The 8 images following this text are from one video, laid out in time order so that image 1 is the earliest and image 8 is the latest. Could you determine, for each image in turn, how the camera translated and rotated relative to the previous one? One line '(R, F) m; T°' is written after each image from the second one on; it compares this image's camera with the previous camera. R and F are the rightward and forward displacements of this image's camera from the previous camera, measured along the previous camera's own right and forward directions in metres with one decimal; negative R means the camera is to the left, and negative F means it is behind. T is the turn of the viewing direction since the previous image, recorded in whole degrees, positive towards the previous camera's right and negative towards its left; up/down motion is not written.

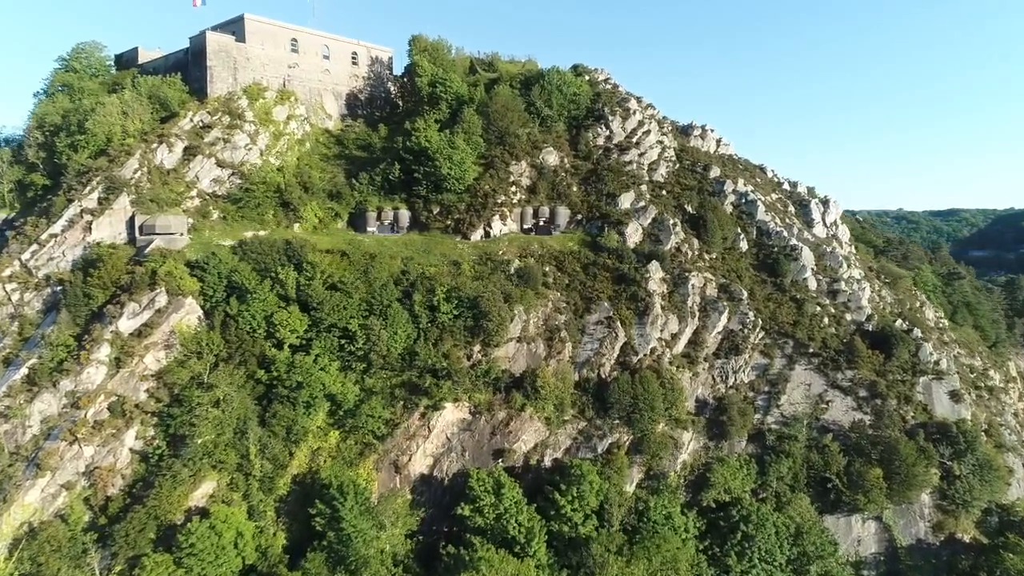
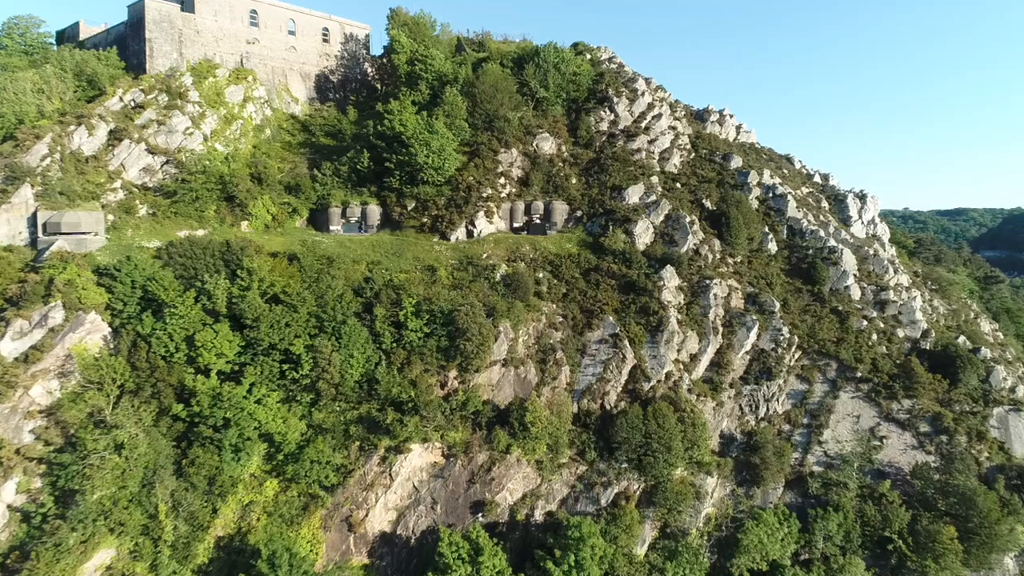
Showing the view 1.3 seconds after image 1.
(+1.1, +8.3) m; 0°
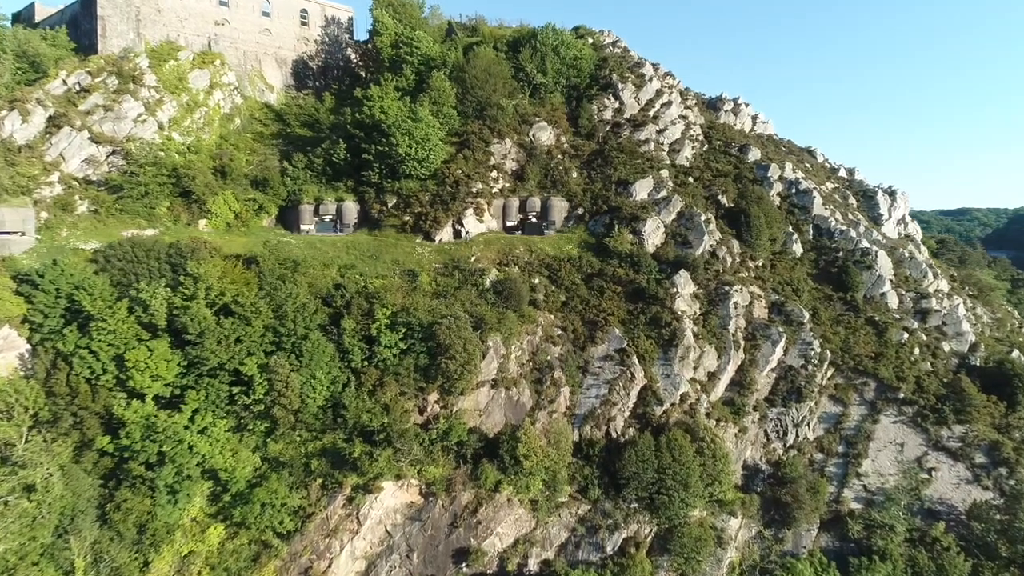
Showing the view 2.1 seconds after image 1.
(+0.6, +5.1) m; 0°
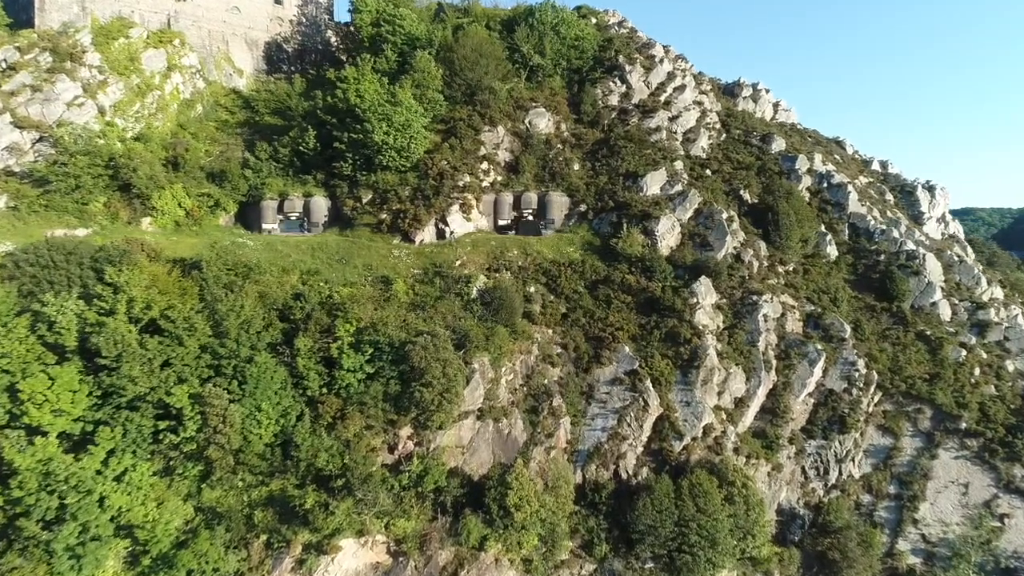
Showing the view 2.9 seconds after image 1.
(+0.5, +5.4) m; 0°
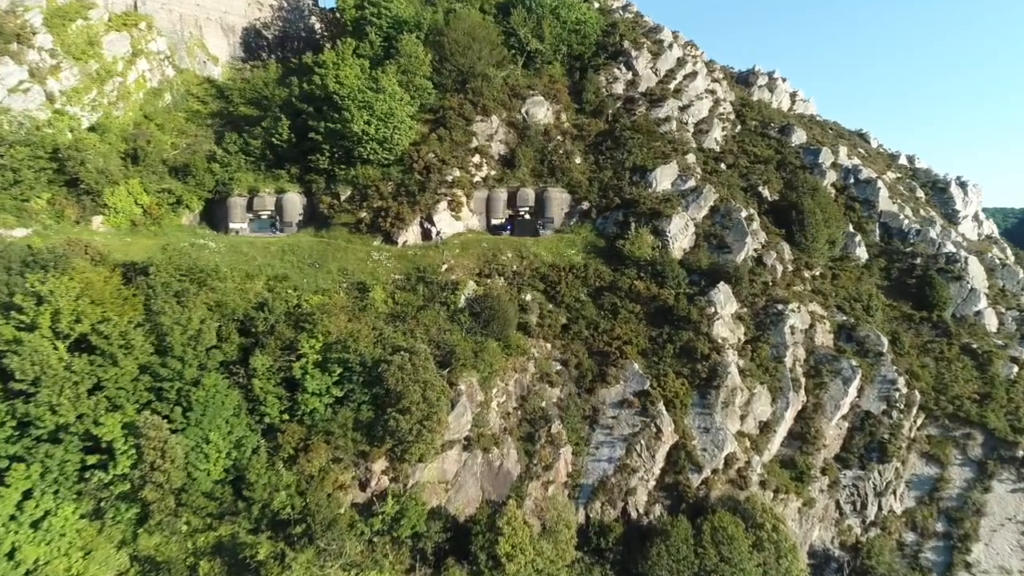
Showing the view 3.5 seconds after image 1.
(+0.3, +3.7) m; 0°
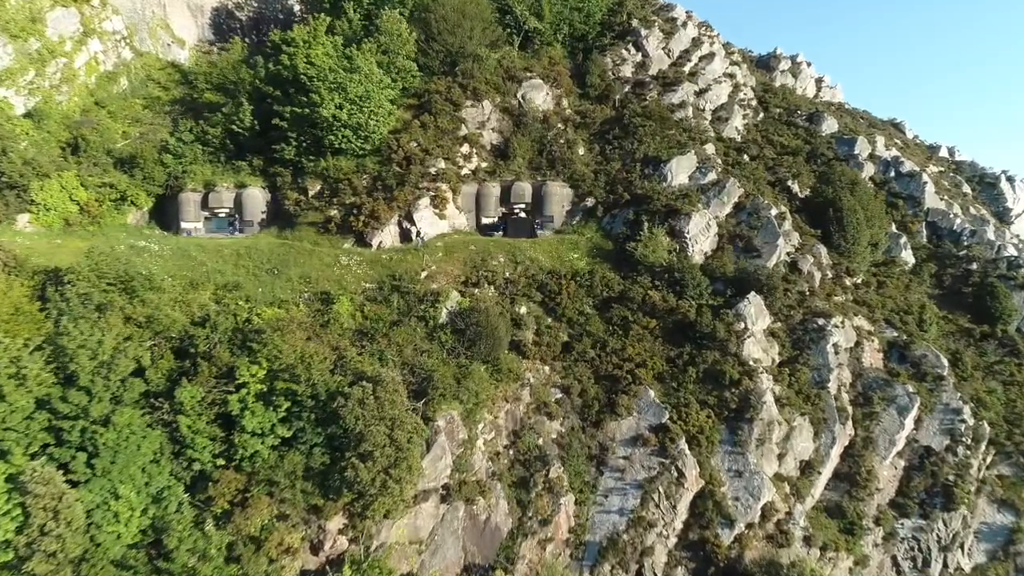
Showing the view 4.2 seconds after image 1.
(+0.4, +4.3) m; 0°
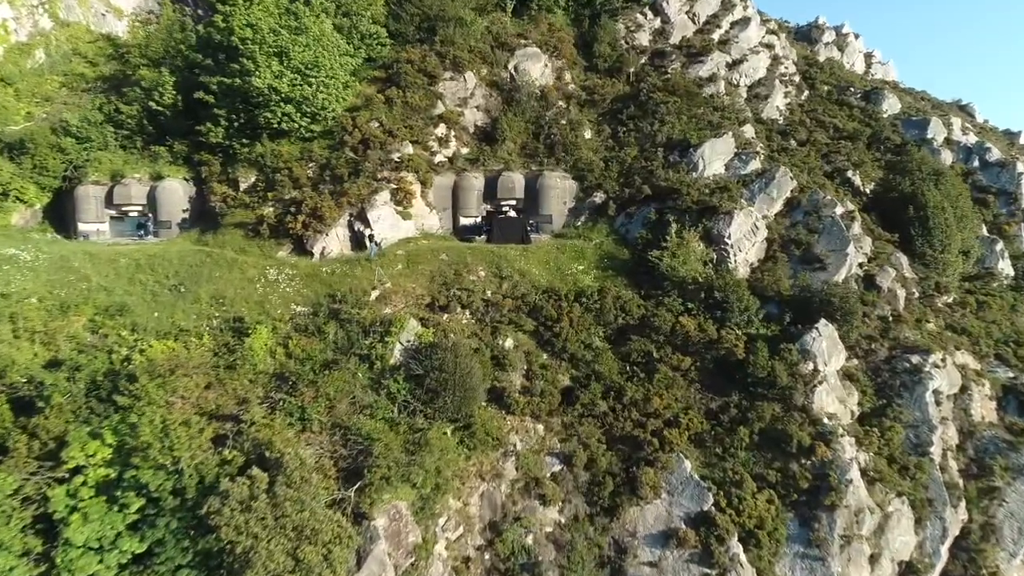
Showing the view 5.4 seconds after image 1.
(+0.7, +6.2) m; 0°
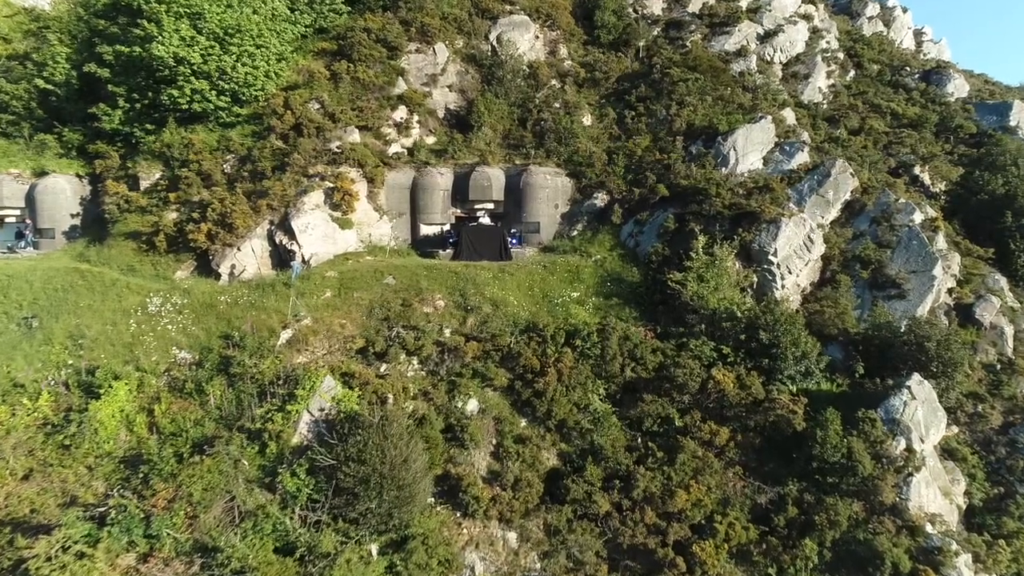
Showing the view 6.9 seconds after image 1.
(+0.8, +5.0) m; 0°
